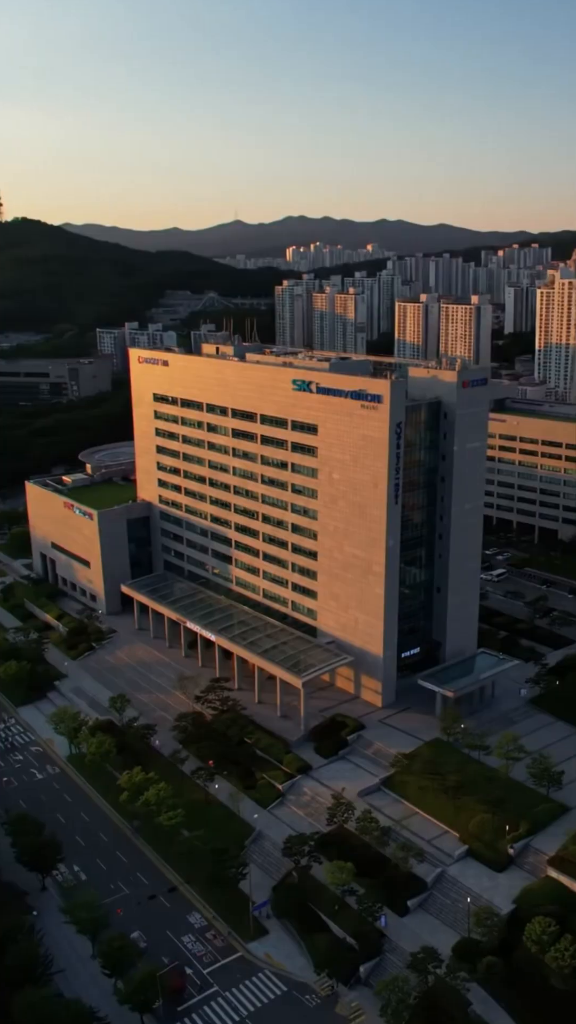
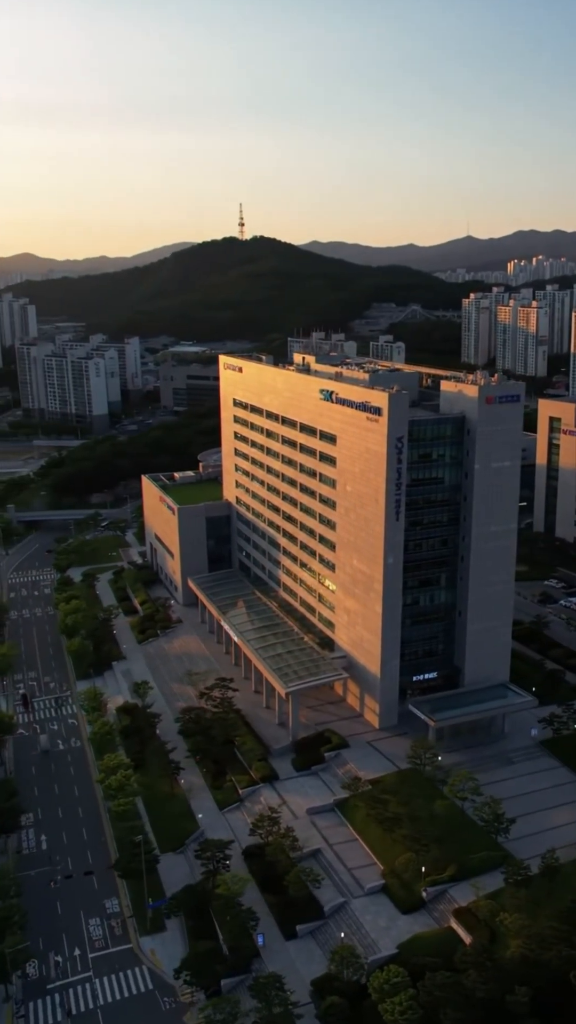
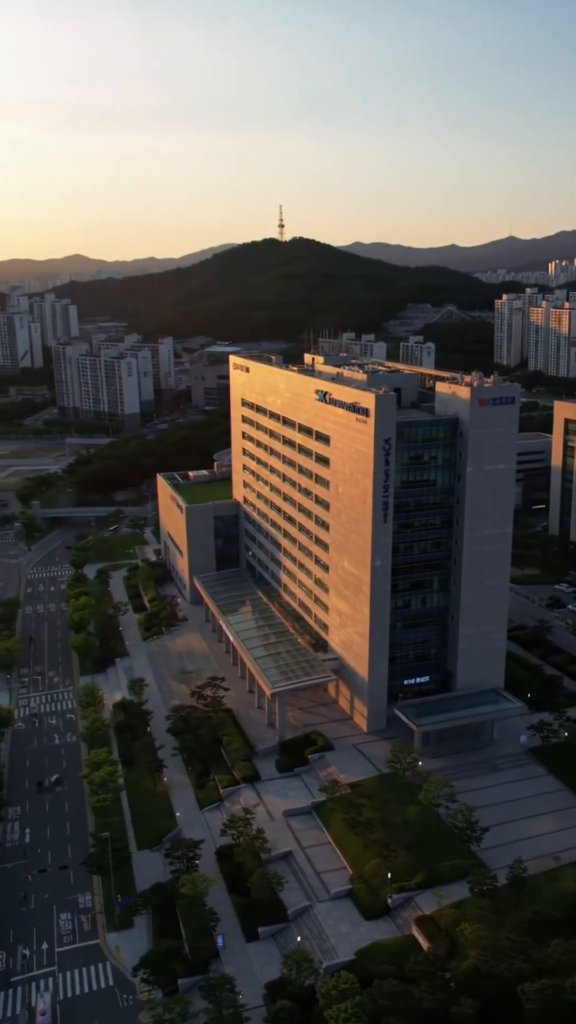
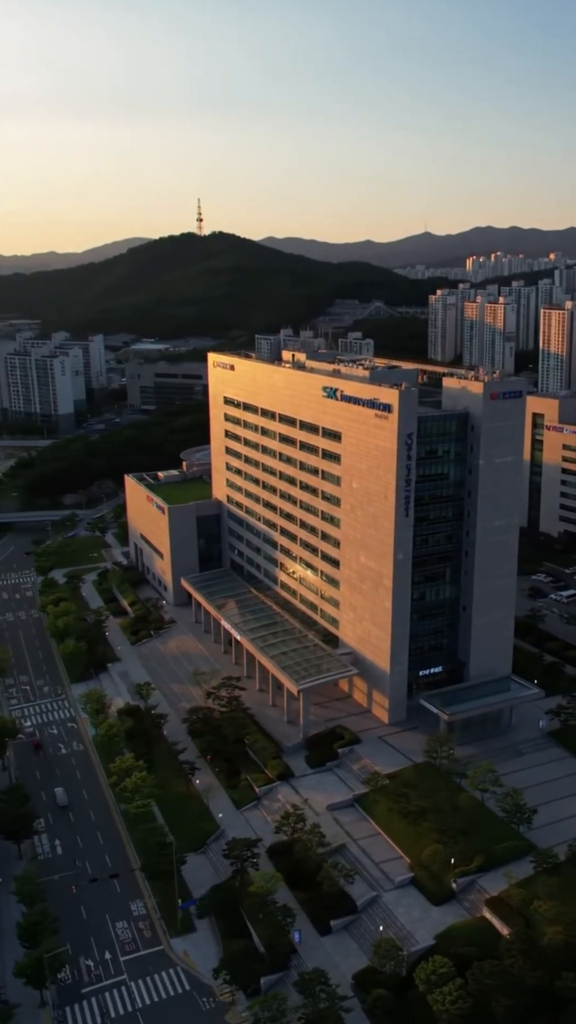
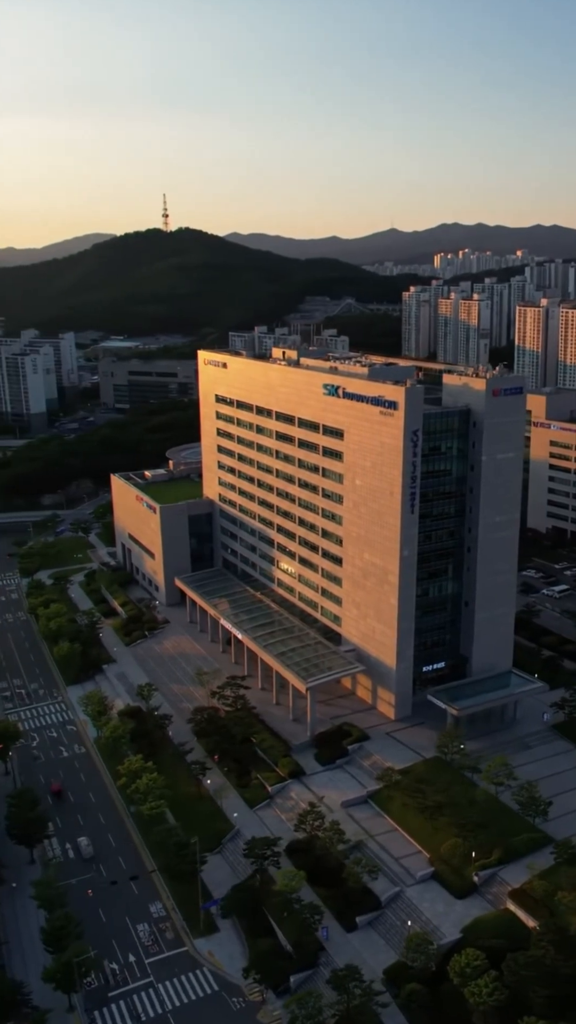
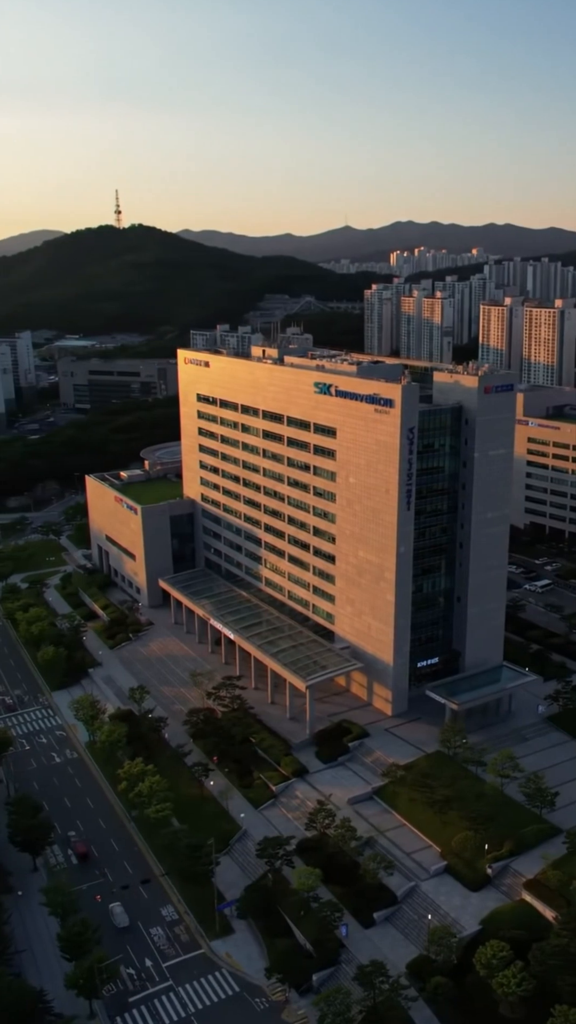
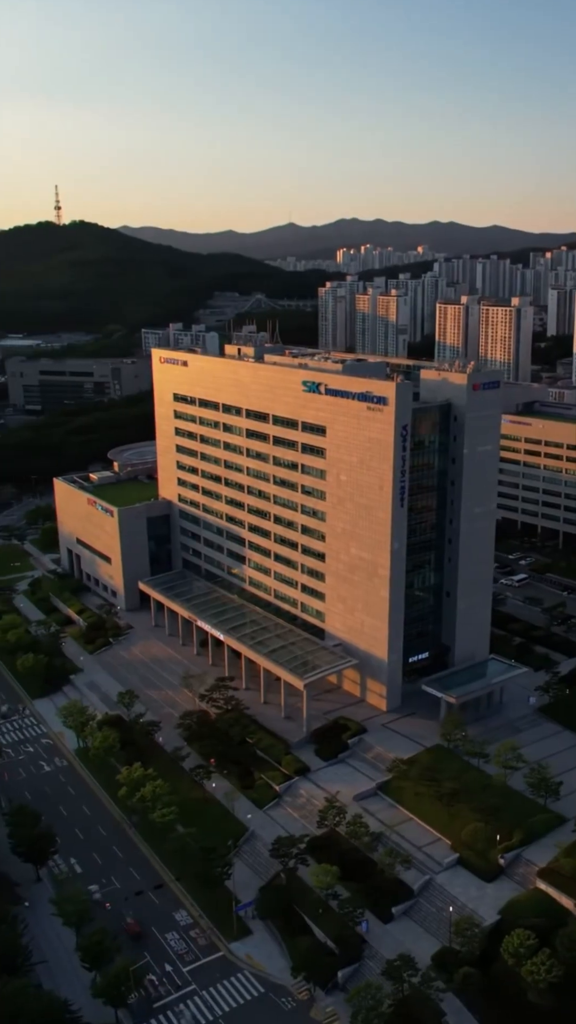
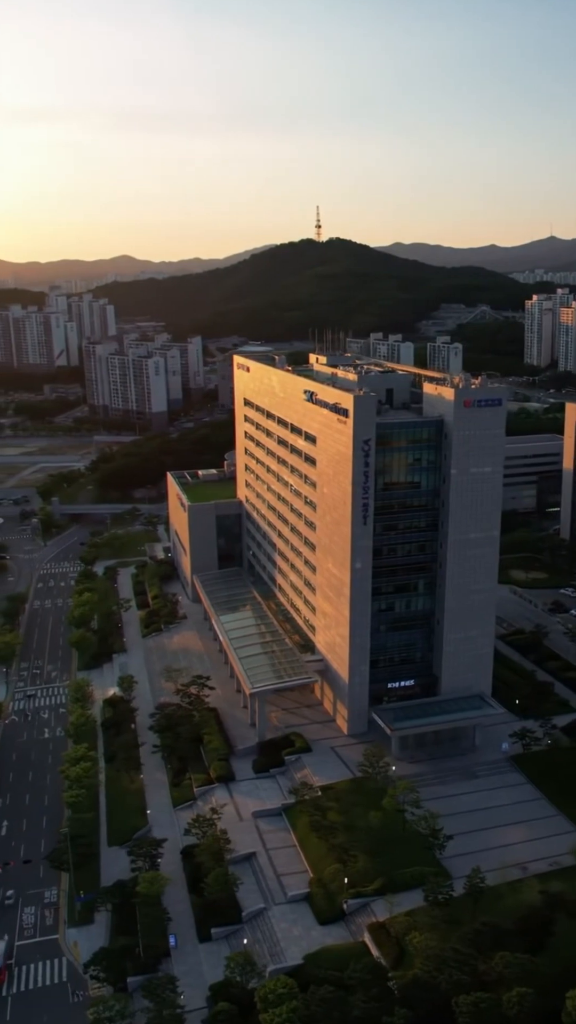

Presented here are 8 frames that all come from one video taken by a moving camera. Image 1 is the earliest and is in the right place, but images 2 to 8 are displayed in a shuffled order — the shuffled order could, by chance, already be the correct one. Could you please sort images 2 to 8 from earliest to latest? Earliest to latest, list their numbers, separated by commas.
7, 6, 5, 4, 2, 3, 8
